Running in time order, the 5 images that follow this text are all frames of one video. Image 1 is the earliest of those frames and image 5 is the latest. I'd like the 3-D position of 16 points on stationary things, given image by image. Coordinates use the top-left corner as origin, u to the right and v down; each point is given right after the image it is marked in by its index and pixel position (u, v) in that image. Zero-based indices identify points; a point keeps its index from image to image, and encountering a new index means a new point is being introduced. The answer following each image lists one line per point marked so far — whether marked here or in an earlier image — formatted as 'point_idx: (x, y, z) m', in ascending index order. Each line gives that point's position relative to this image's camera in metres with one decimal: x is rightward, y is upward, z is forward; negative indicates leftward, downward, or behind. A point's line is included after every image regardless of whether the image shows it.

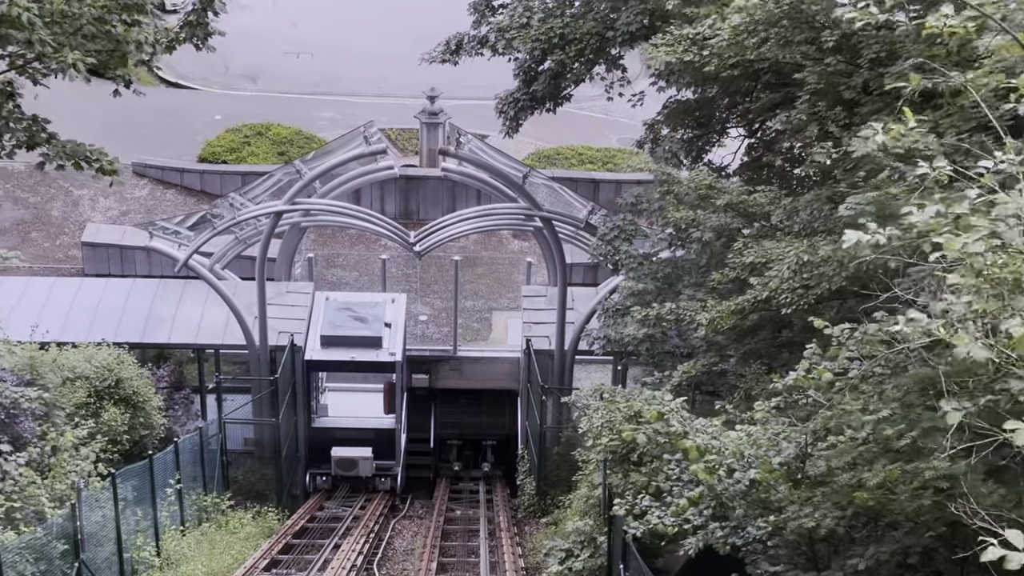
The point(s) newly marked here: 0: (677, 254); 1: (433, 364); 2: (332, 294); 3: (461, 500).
0: (+1.2, +0.2, +10.7) m
1: (-0.8, -0.8, +16.1) m
2: (-1.9, -0.1, +15.3) m
3: (-0.5, -2.2, +15.0) m
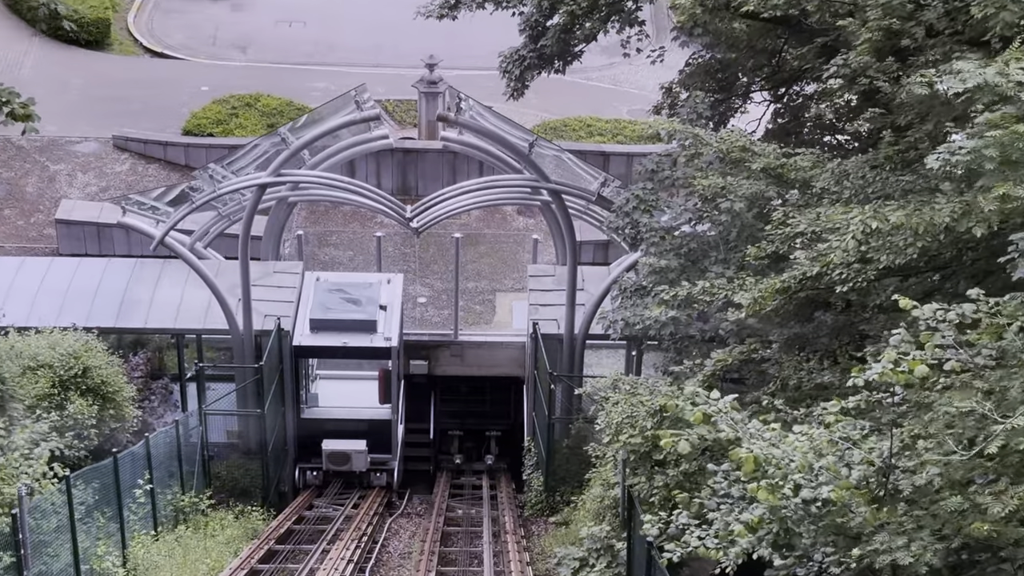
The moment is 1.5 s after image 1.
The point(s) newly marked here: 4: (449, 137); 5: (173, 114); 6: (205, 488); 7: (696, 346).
0: (+1.2, +0.4, +9.6) m
1: (-0.8, -0.6, +15.0) m
2: (-1.8, +0.1, +14.2) m
3: (-0.5, -2.0, +14.0) m
4: (-0.5, +1.2, +12.3) m
5: (-4.2, +2.2, +18.4) m
6: (-2.5, -1.7, +12.3) m
7: (+1.1, -0.4, +9.2) m
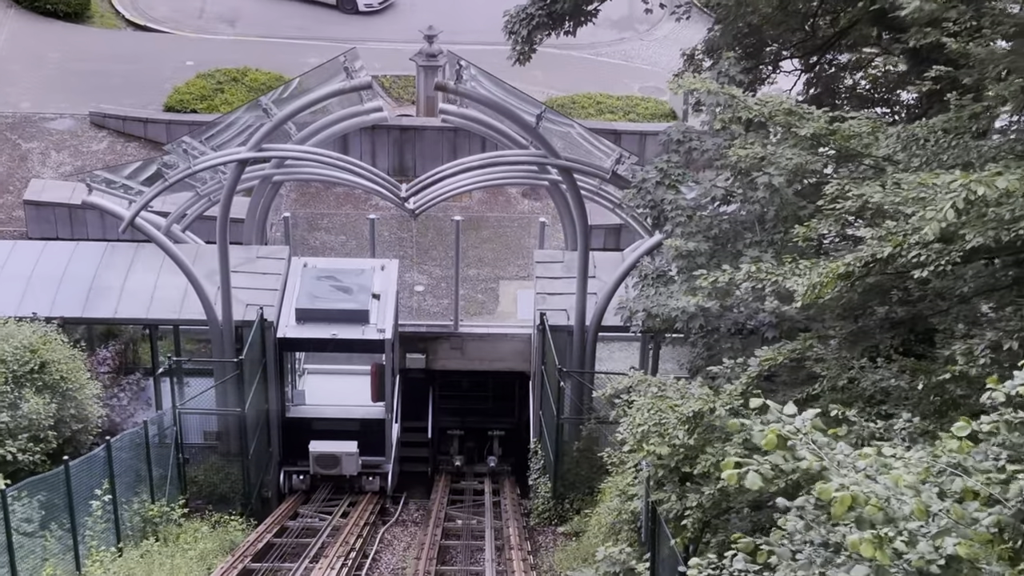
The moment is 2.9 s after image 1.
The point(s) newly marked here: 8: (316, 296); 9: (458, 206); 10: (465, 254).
0: (+1.3, +0.5, +8.4) m
1: (-0.8, -0.5, +13.8) m
2: (-1.8, +0.2, +13.0) m
3: (-0.4, -1.9, +12.8) m
4: (-0.5, +1.3, +11.1) m
5: (-4.2, +2.3, +17.2) m
6: (-2.5, -1.5, +11.2) m
7: (+1.2, -0.3, +8.1) m
8: (-1.6, -0.1, +12.3) m
9: (-0.5, +0.8, +14.9) m
10: (-0.4, +0.3, +14.1) m
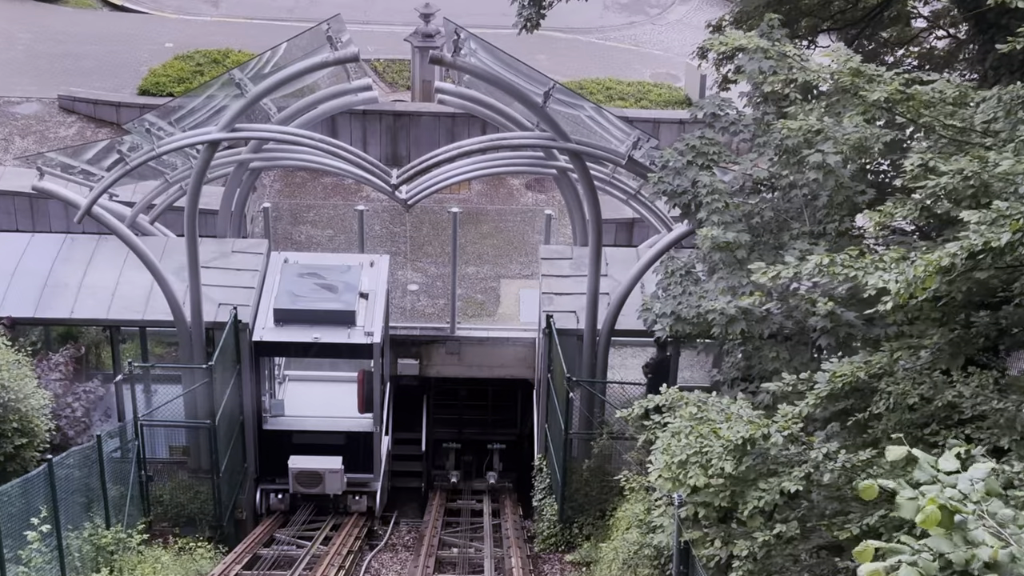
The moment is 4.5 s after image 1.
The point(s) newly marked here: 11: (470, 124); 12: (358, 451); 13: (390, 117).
0: (+1.3, +0.5, +7.2) m
1: (-0.7, -0.5, +12.6) m
2: (-1.8, +0.3, +11.8) m
3: (-0.4, -1.9, +11.6) m
4: (-0.5, +1.4, +9.9) m
5: (-4.1, +2.3, +16.0) m
6: (-2.5, -1.5, +10.0) m
7: (+1.2, -0.3, +6.9) m
8: (-1.6, -0.1, +11.0) m
9: (-0.5, +0.8, +13.7) m
10: (-0.4, +0.3, +12.9) m
11: (-0.4, +1.6, +14.6) m
12: (-1.2, -1.3, +11.4) m
13: (-1.2, +1.7, +14.6) m
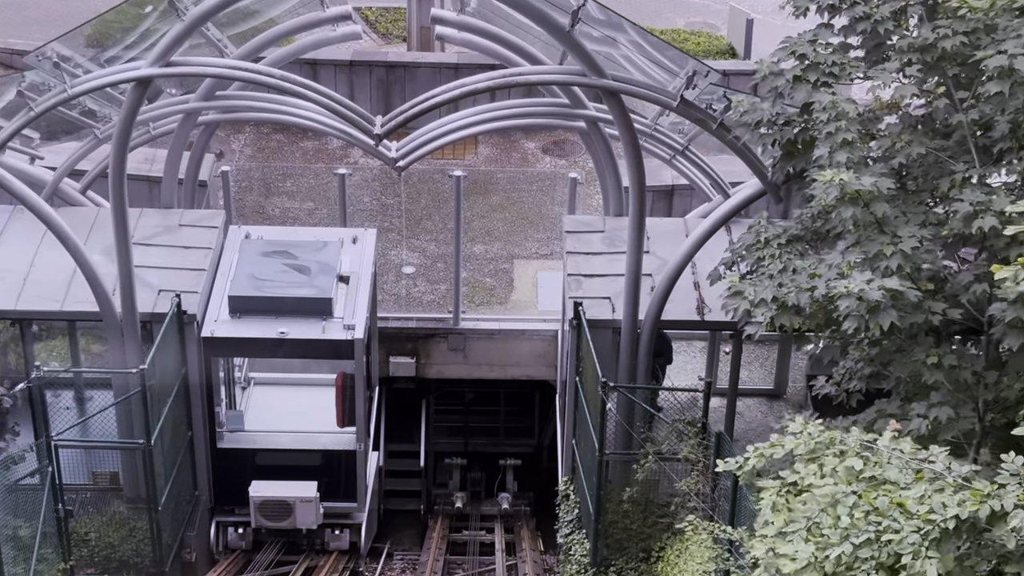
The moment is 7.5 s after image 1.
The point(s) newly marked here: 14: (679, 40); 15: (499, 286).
0: (+1.4, +0.6, +4.9) m
1: (-0.6, -0.4, +10.4) m
2: (-1.6, +0.4, +9.6) m
3: (-0.3, -1.8, +9.4) m
4: (-0.4, +1.5, +7.7) m
5: (-4.0, +2.5, +13.8) m
6: (-2.4, -1.4, +7.7) m
7: (+1.3, -0.2, +4.6) m
8: (-1.5, +0.1, +8.8) m
9: (-0.4, +1.0, +11.5) m
10: (-0.3, +0.5, +10.7) m
11: (-0.3, +1.8, +12.4) m
12: (-1.1, -1.1, +9.2) m
13: (-1.1, +1.8, +12.3) m
14: (+1.5, +2.2, +13.2) m
15: (-0.1, 0.0, +10.6) m
